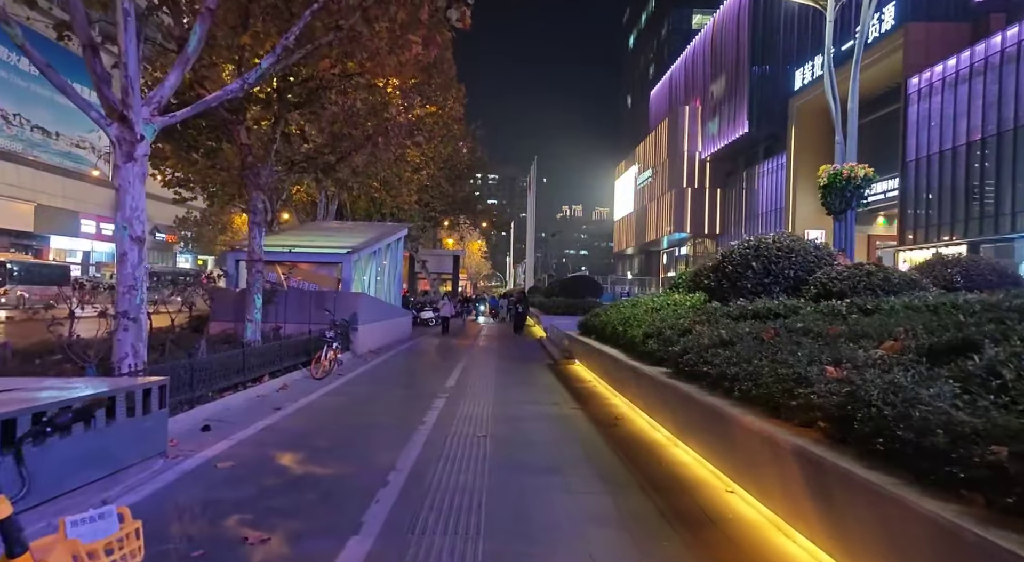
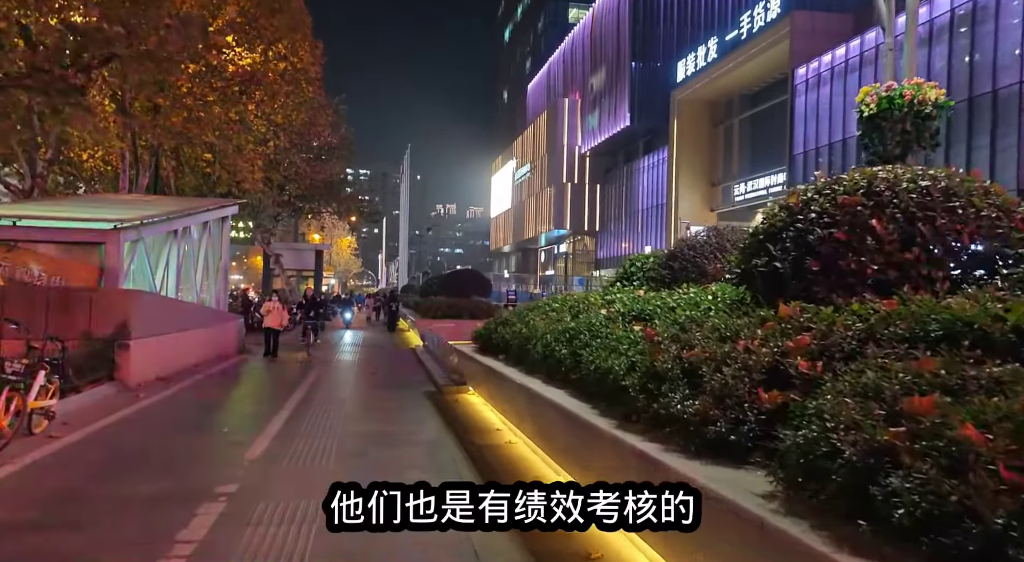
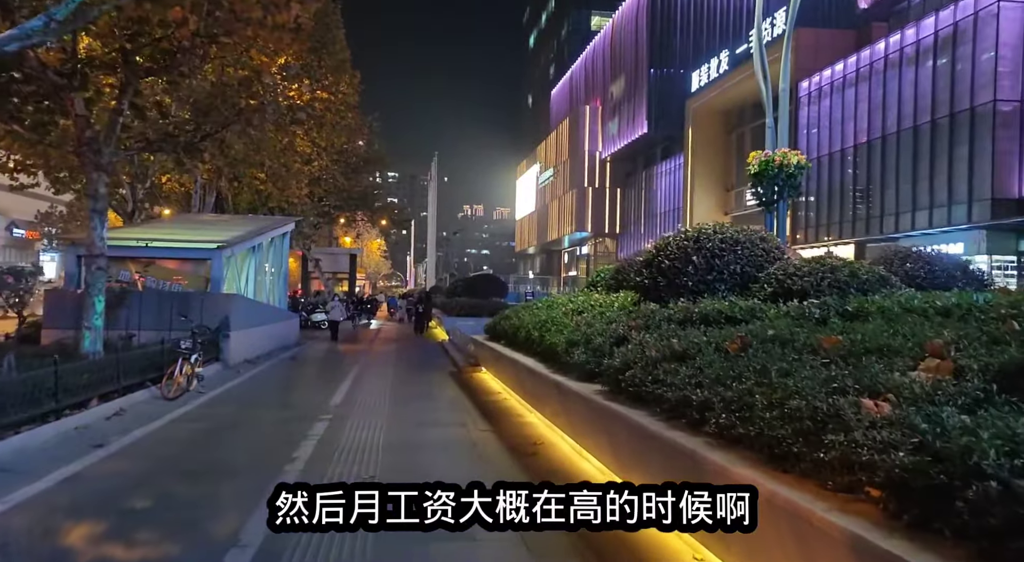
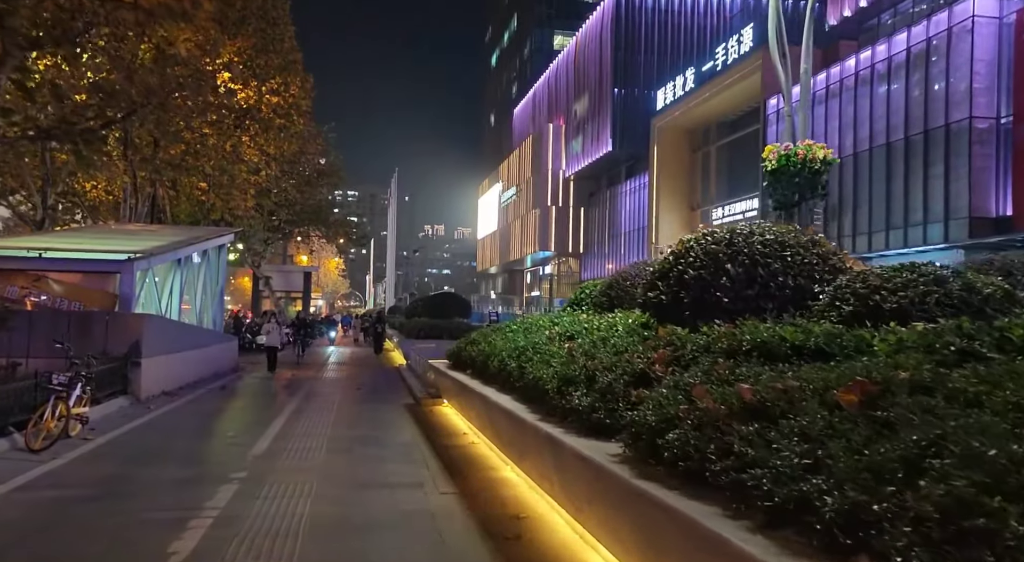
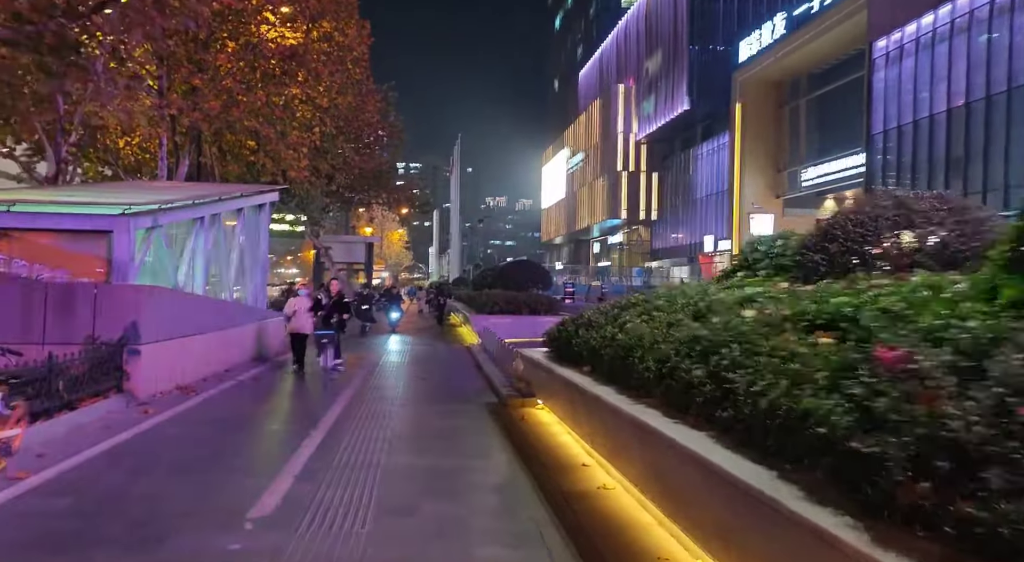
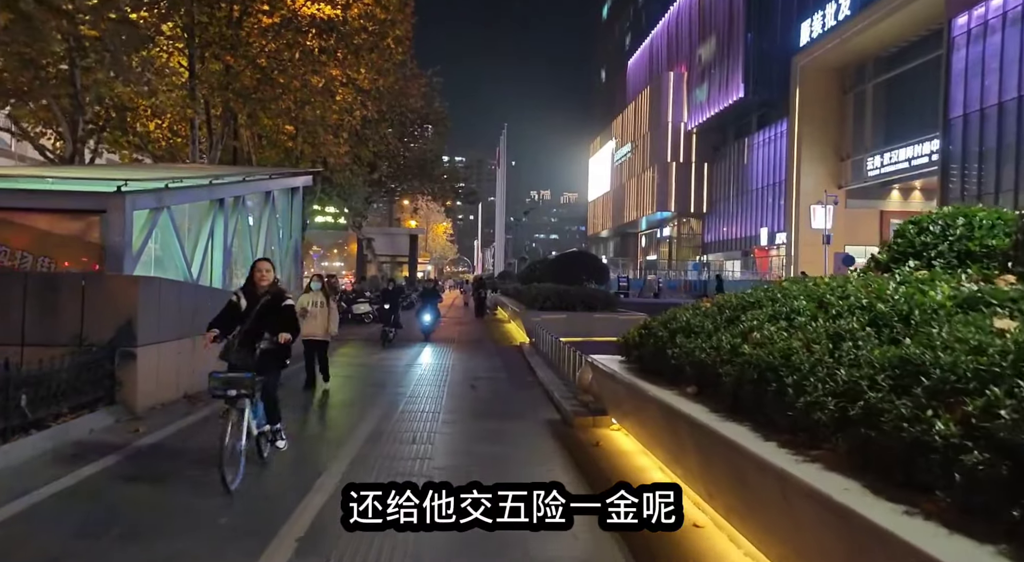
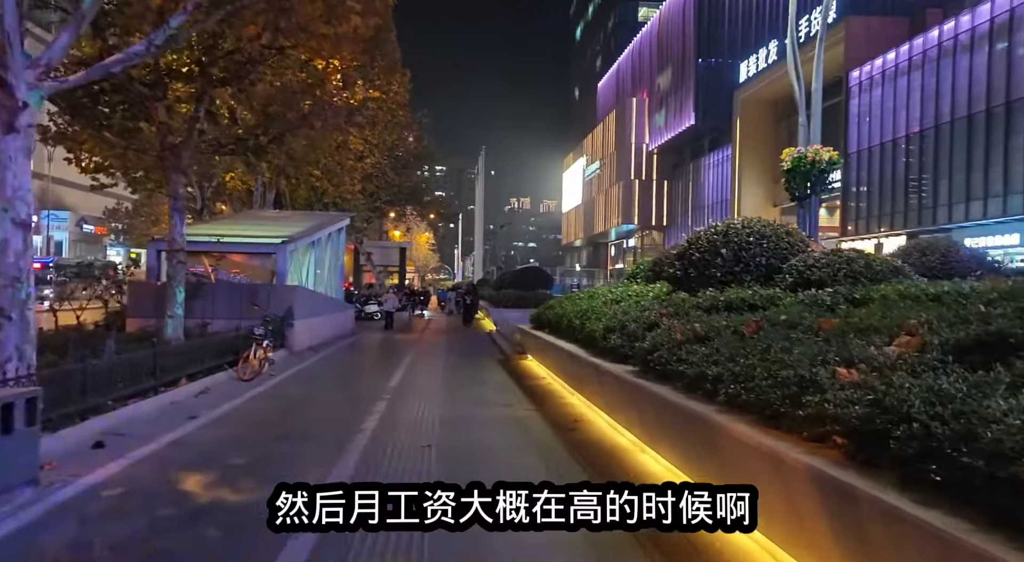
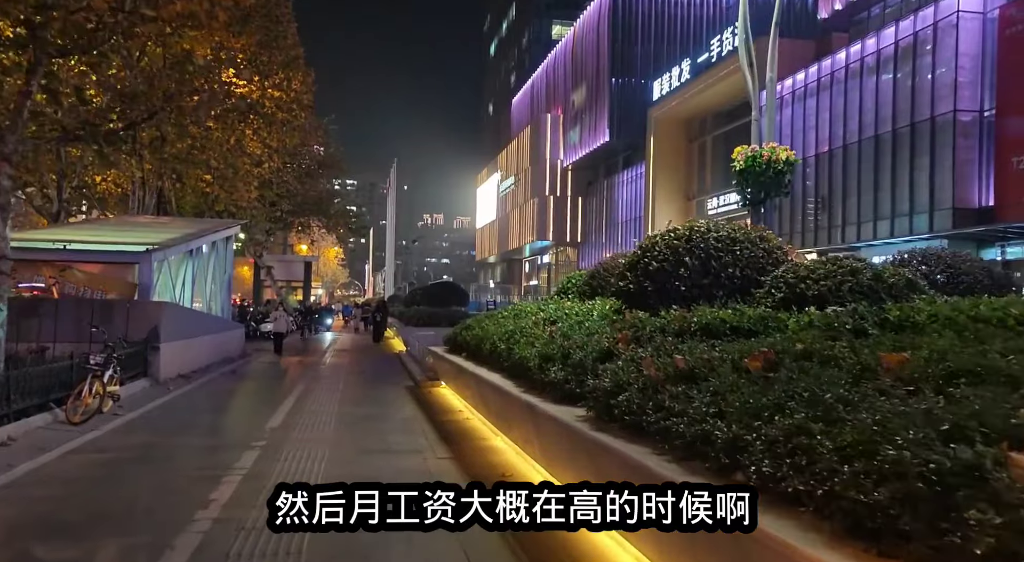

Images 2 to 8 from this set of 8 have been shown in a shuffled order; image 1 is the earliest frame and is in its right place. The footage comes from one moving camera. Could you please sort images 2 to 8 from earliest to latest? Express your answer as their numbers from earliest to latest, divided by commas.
7, 3, 8, 4, 2, 5, 6
